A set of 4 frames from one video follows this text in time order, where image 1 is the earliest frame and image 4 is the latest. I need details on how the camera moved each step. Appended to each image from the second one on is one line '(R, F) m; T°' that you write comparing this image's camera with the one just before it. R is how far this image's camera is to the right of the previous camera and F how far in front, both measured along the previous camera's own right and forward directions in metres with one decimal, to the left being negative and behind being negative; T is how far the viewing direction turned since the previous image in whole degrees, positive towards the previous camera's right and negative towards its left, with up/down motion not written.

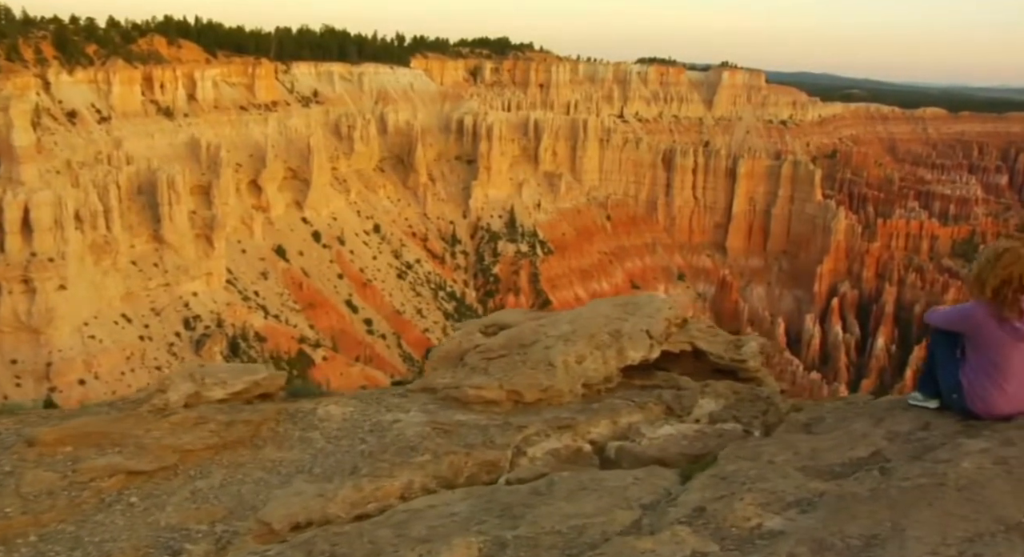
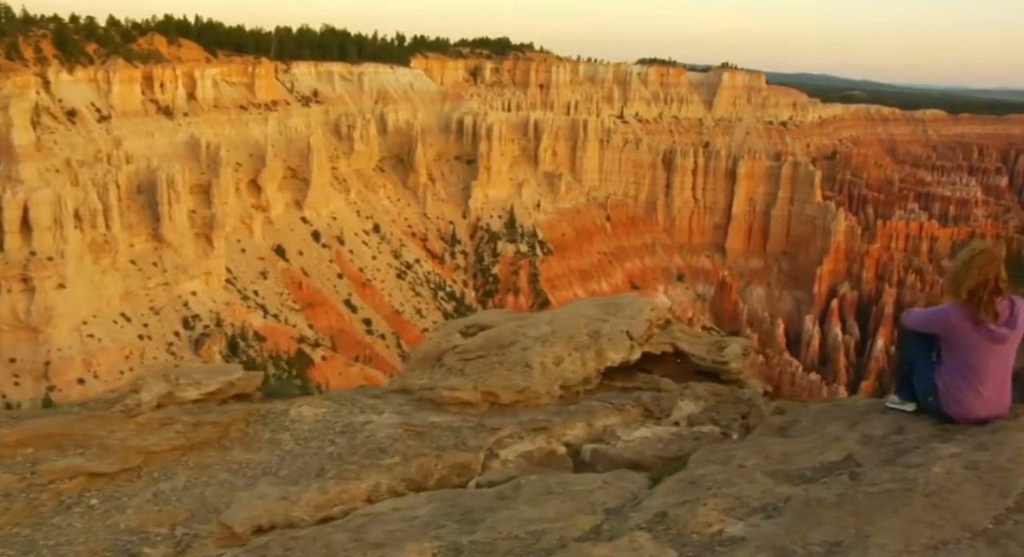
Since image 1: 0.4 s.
(+0.2, +0.1) m; 0°
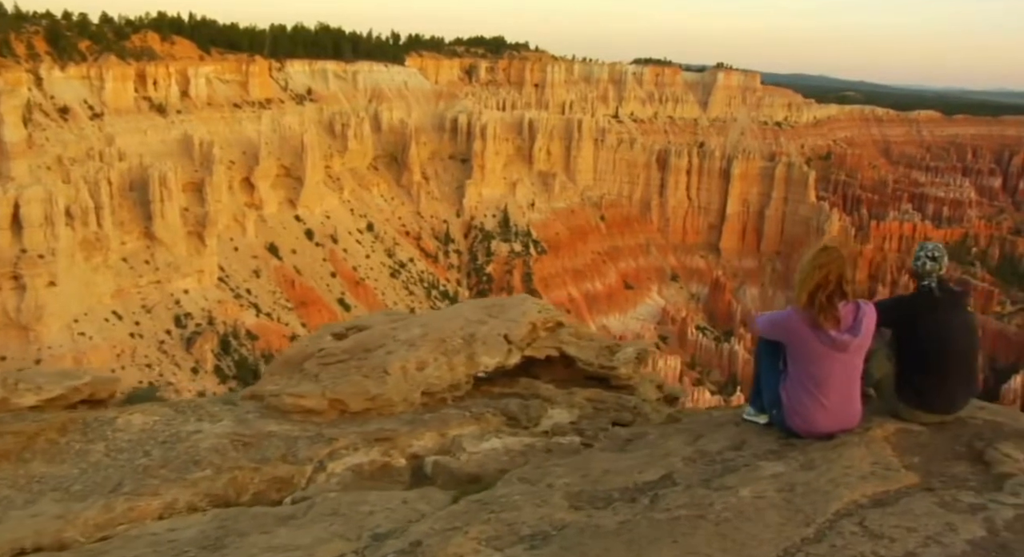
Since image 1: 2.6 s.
(+1.2, +0.5) m; 0°
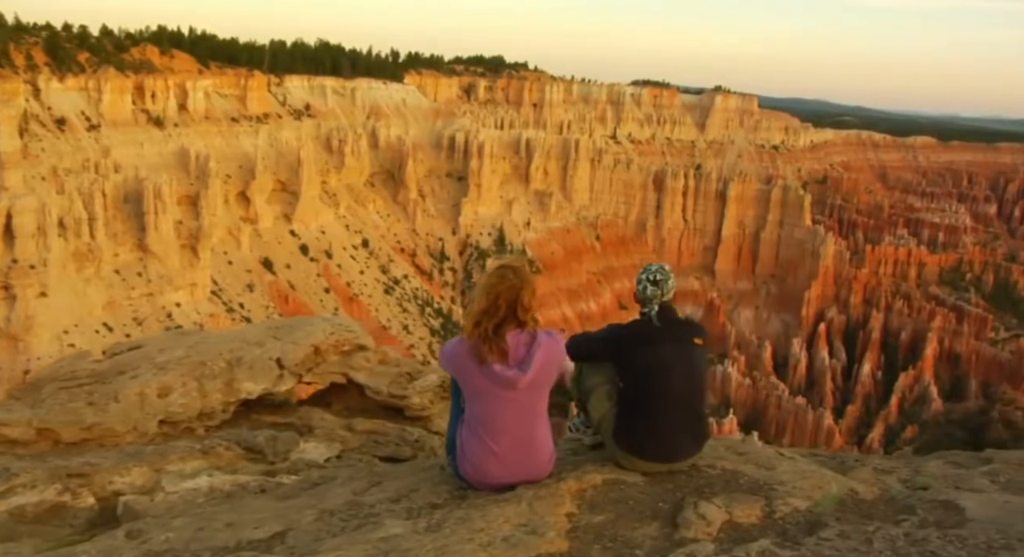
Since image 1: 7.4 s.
(+2.0, +0.7) m; 0°
